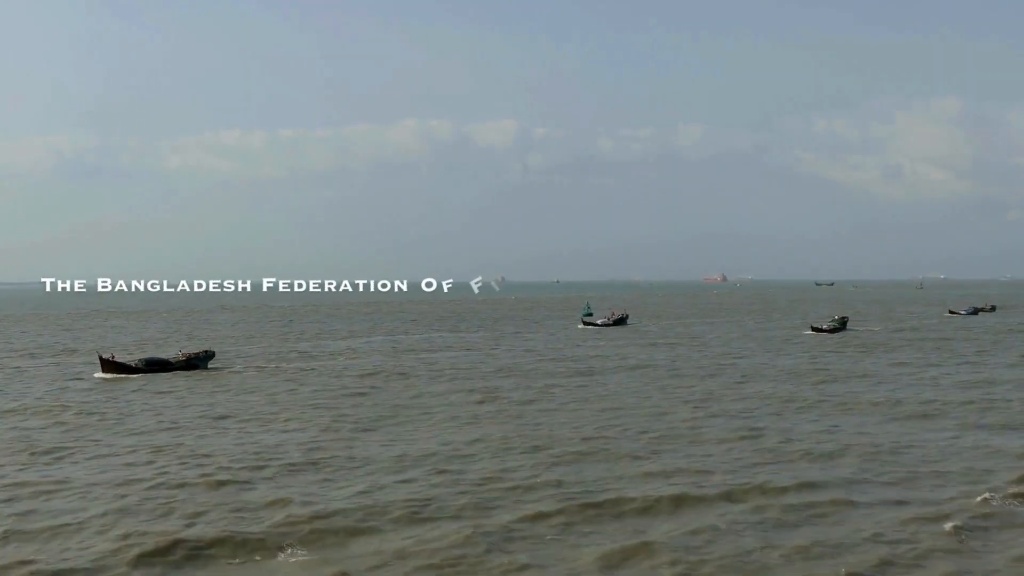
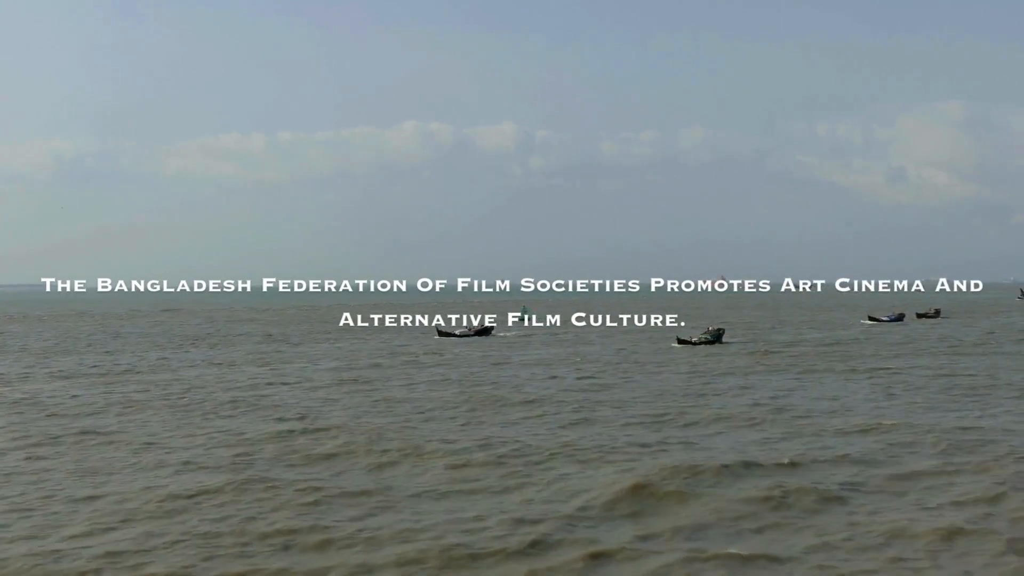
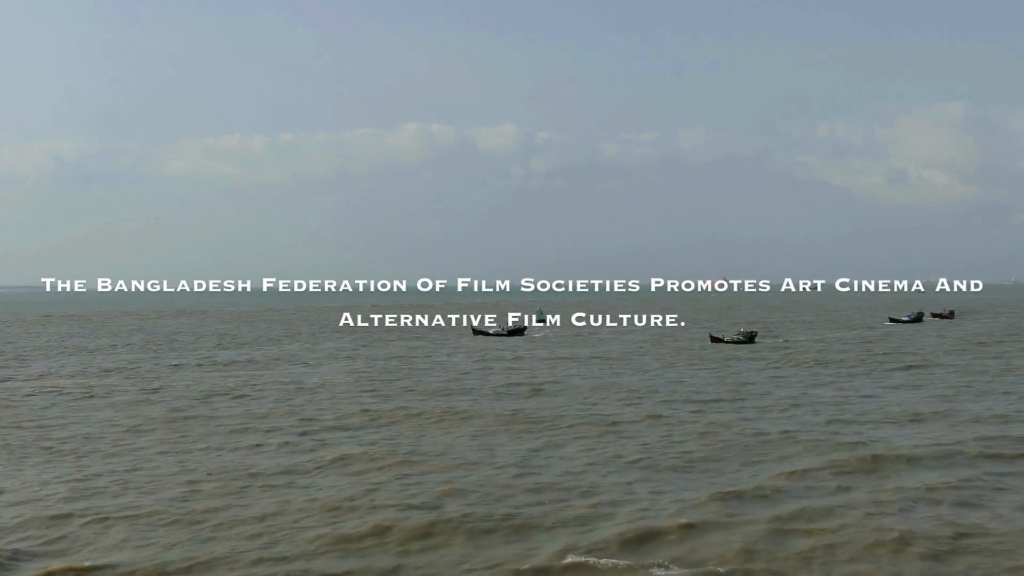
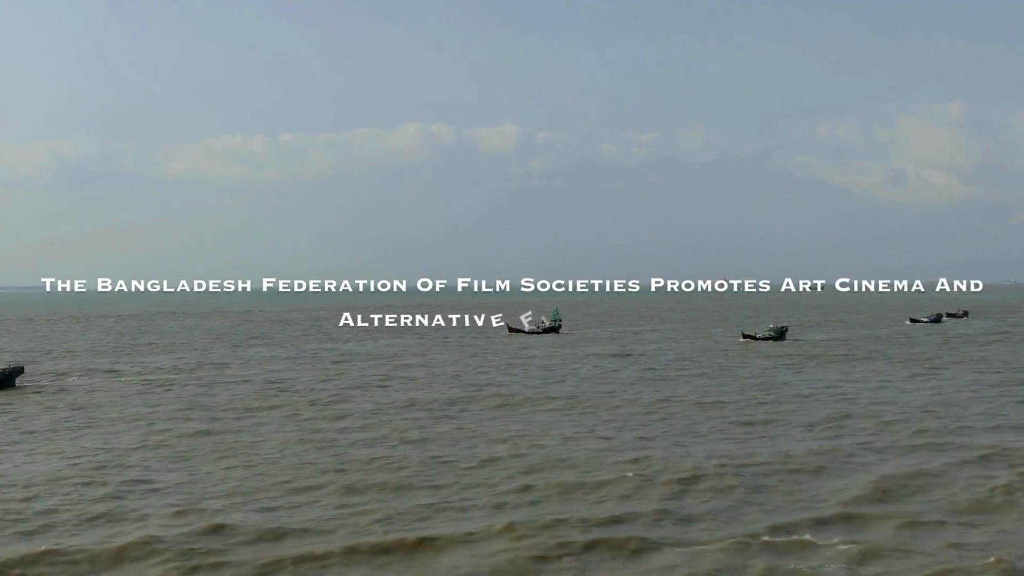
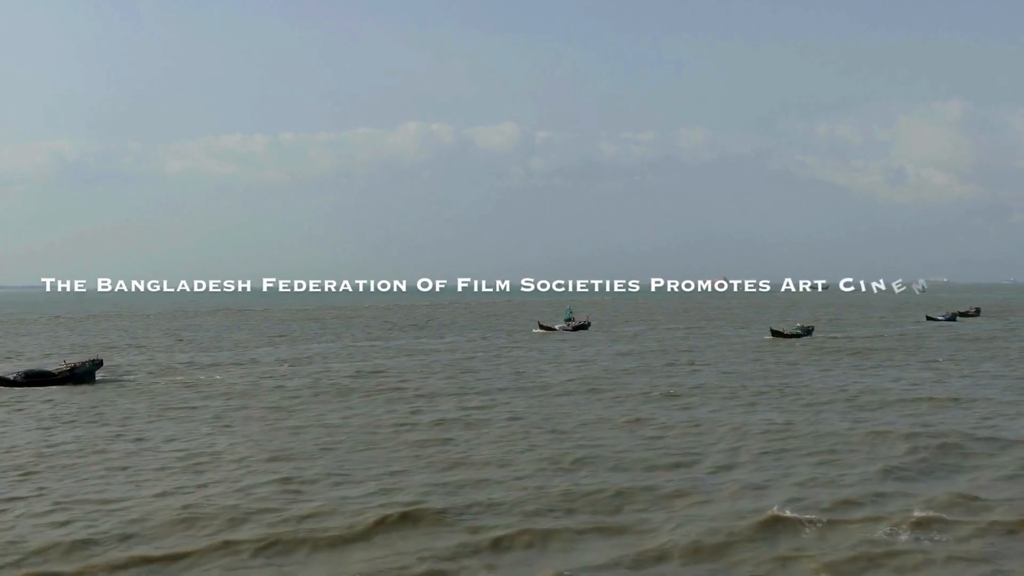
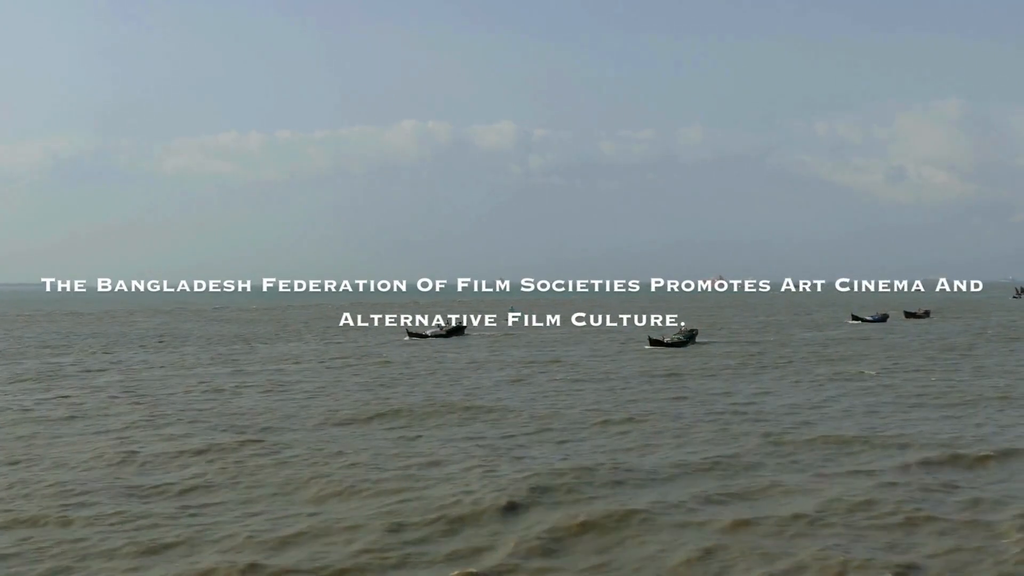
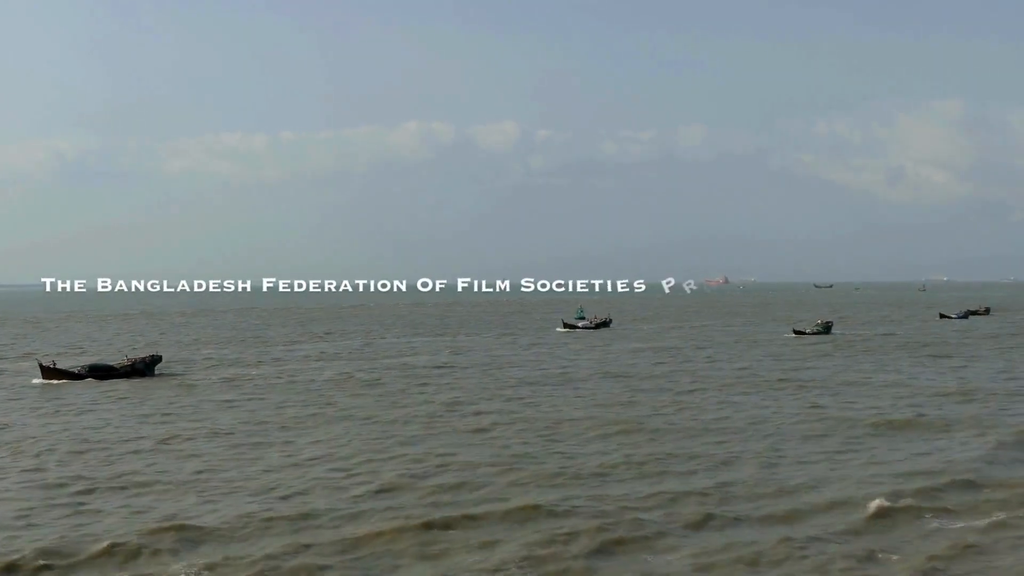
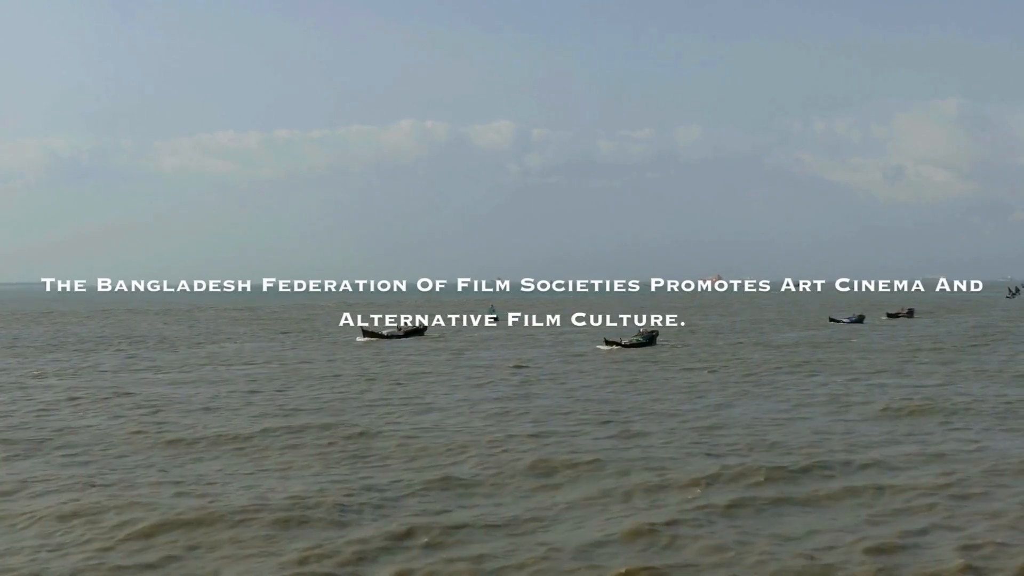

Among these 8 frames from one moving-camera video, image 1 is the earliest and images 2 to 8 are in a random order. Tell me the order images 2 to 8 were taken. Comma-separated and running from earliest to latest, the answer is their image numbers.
7, 5, 4, 3, 2, 6, 8
